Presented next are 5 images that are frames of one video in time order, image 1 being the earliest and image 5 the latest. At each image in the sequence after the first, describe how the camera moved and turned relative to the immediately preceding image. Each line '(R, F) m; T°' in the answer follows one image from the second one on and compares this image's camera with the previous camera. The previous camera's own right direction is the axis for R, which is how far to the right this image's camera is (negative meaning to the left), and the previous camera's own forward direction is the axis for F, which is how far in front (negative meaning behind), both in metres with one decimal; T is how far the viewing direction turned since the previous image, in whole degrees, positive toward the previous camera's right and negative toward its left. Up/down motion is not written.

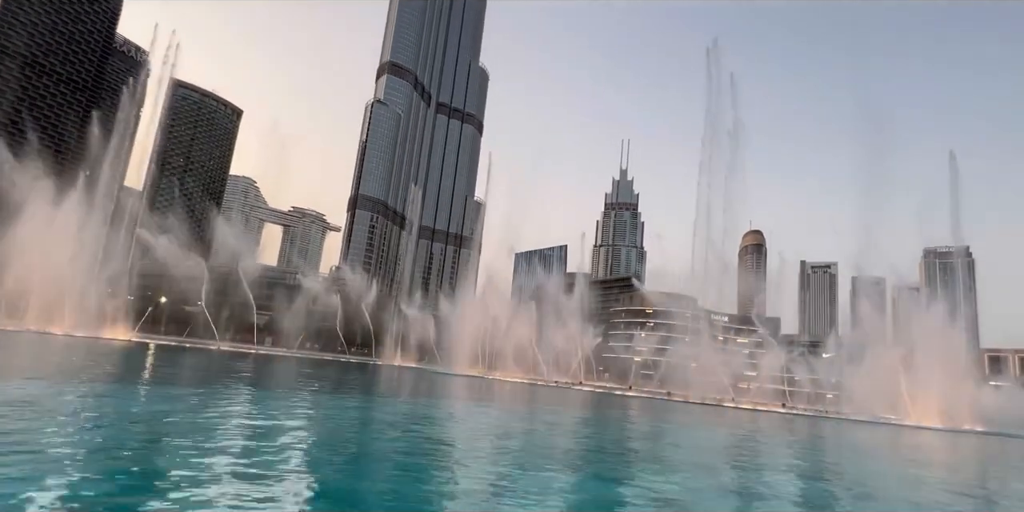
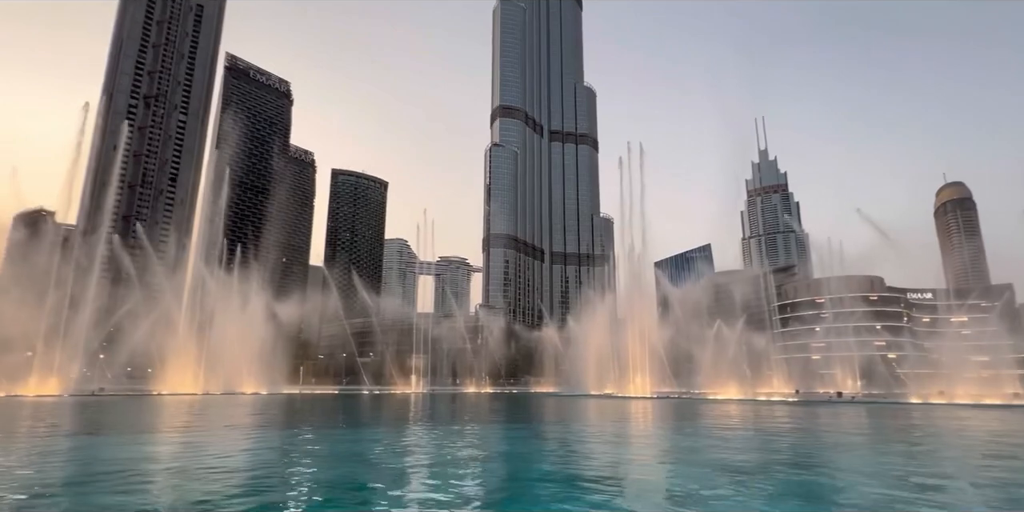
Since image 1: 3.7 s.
(+1.4, -0.2) m; -16°
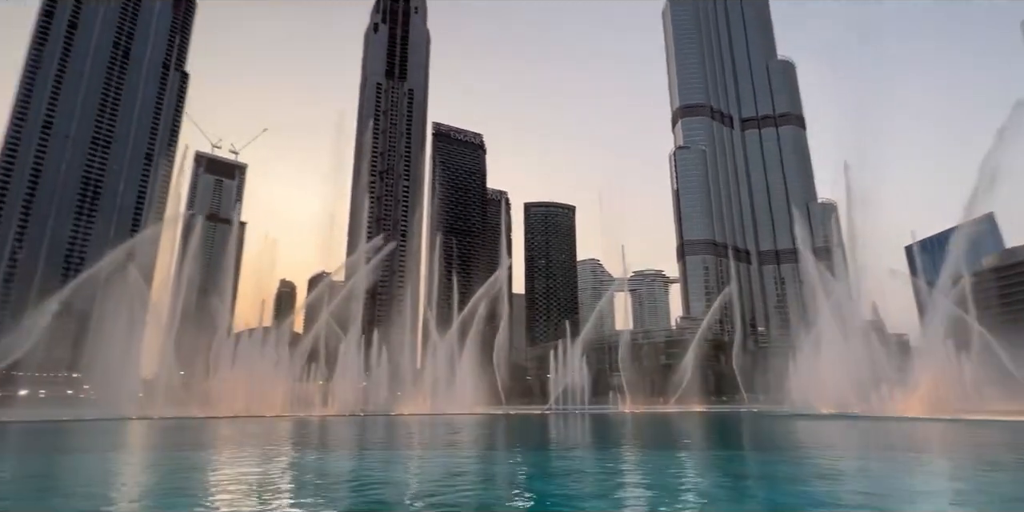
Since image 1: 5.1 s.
(+0.8, +0.3) m; -23°
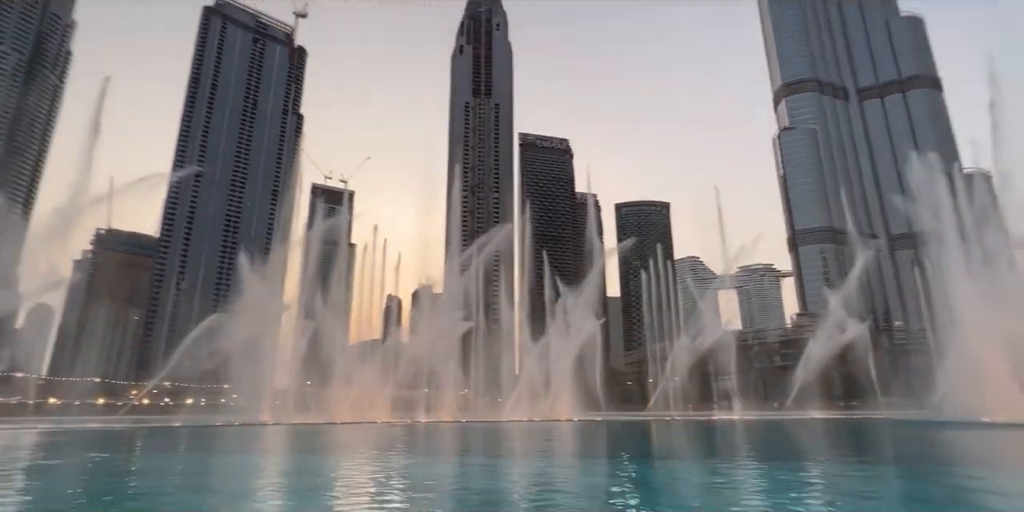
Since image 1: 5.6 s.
(+0.3, +0.1) m; -11°
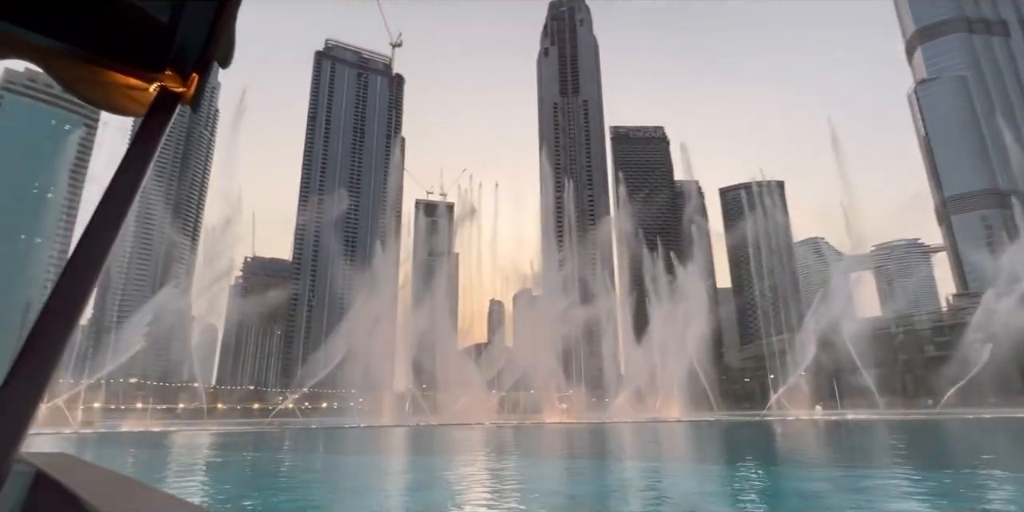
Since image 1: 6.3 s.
(+0.3, 0.0) m; -12°
